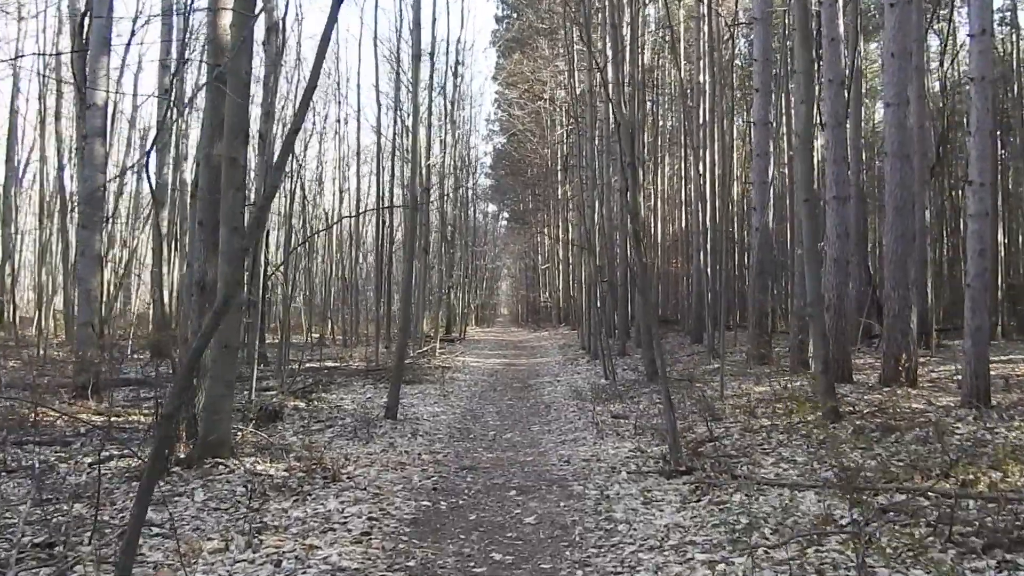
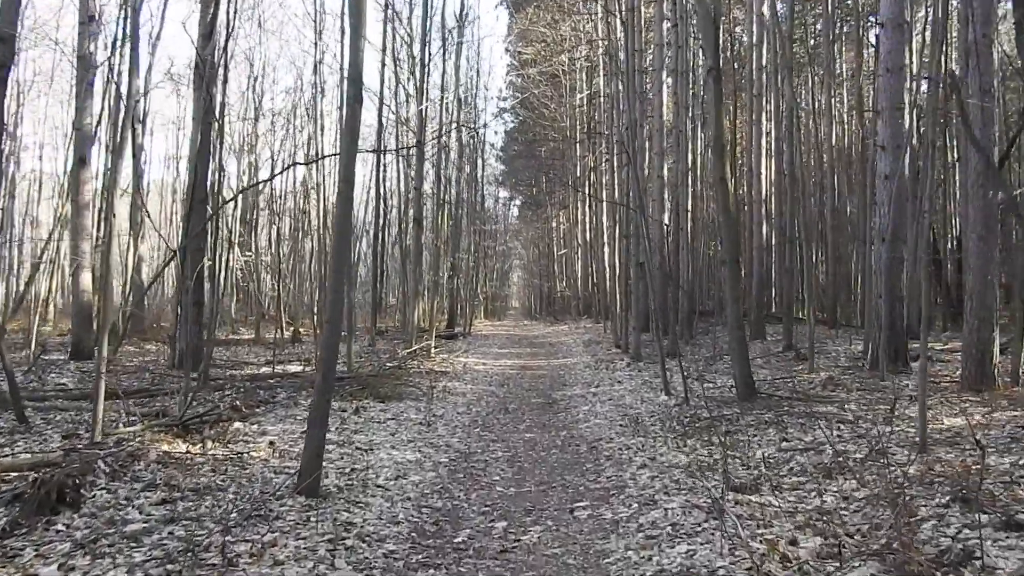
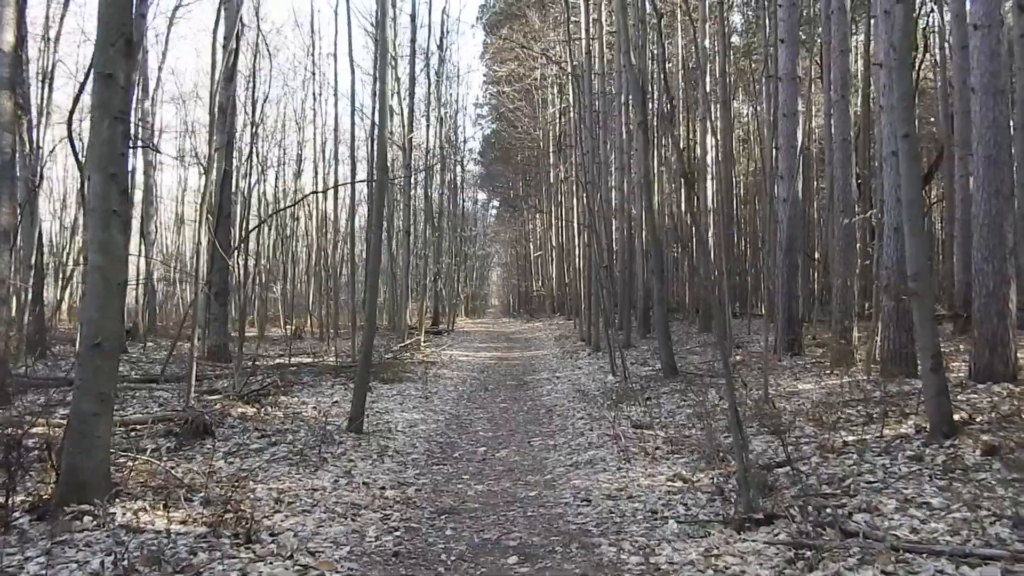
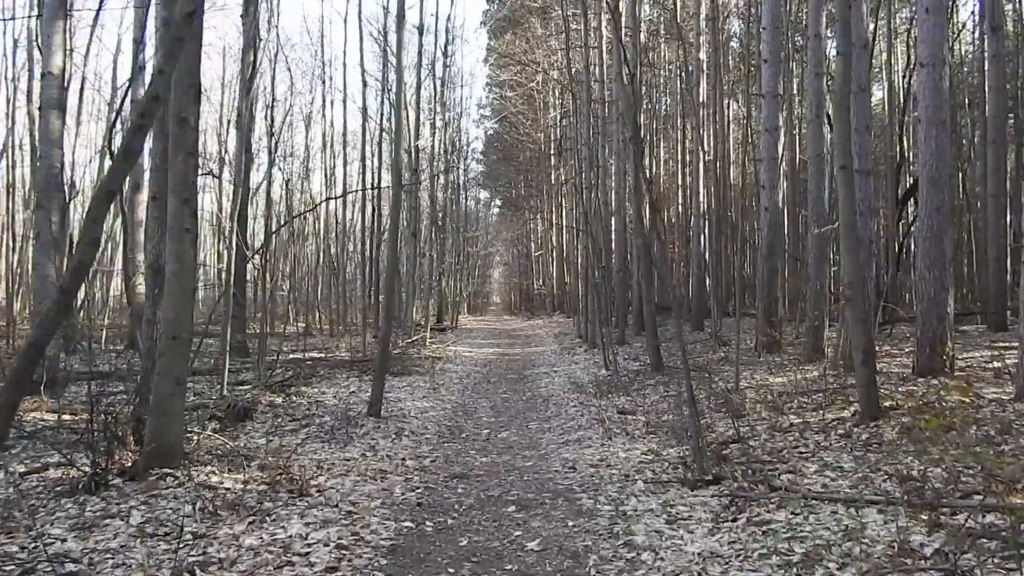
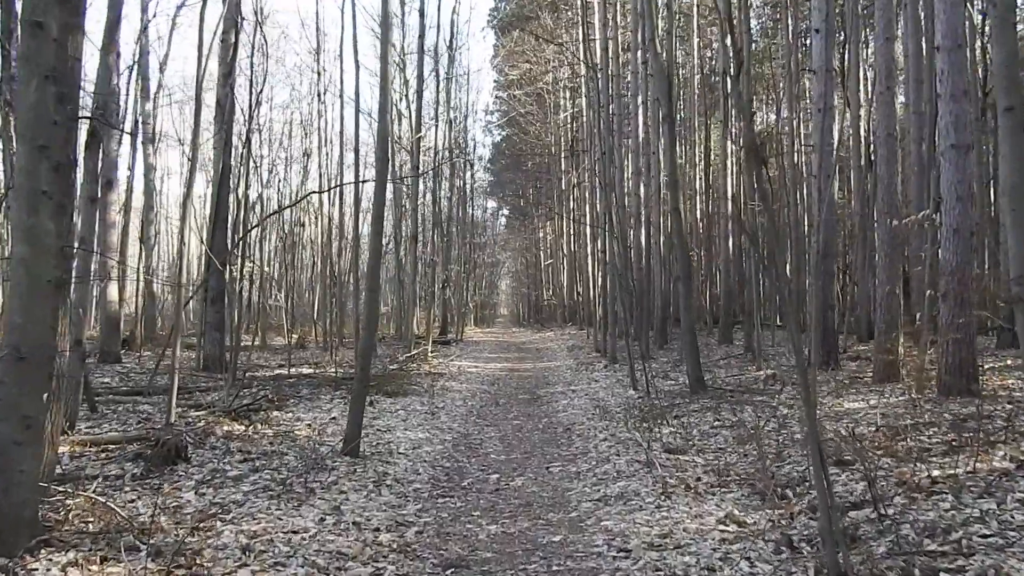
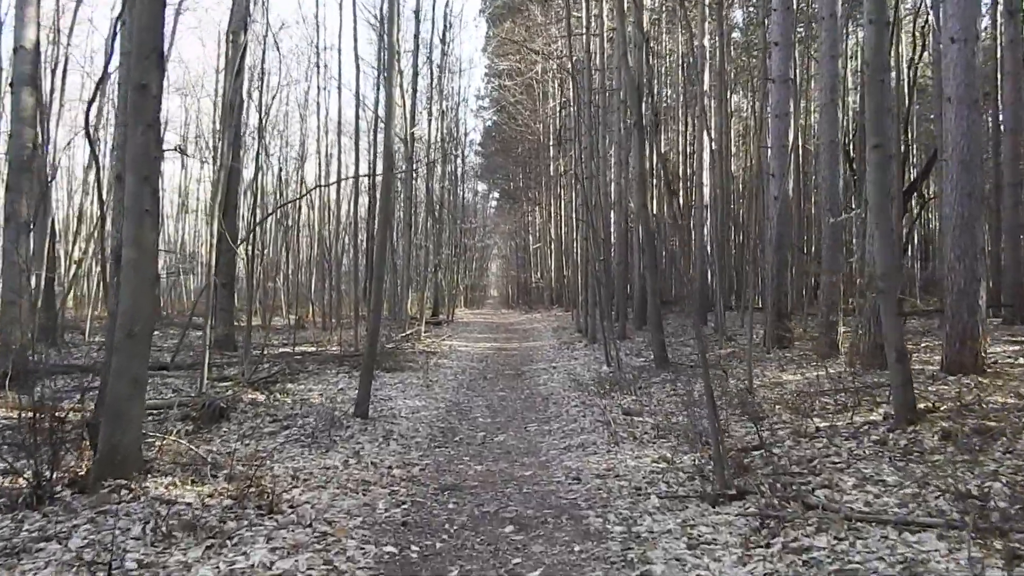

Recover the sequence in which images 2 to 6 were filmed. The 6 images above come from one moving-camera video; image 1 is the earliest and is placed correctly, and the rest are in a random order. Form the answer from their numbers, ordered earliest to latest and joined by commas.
4, 6, 3, 5, 2
